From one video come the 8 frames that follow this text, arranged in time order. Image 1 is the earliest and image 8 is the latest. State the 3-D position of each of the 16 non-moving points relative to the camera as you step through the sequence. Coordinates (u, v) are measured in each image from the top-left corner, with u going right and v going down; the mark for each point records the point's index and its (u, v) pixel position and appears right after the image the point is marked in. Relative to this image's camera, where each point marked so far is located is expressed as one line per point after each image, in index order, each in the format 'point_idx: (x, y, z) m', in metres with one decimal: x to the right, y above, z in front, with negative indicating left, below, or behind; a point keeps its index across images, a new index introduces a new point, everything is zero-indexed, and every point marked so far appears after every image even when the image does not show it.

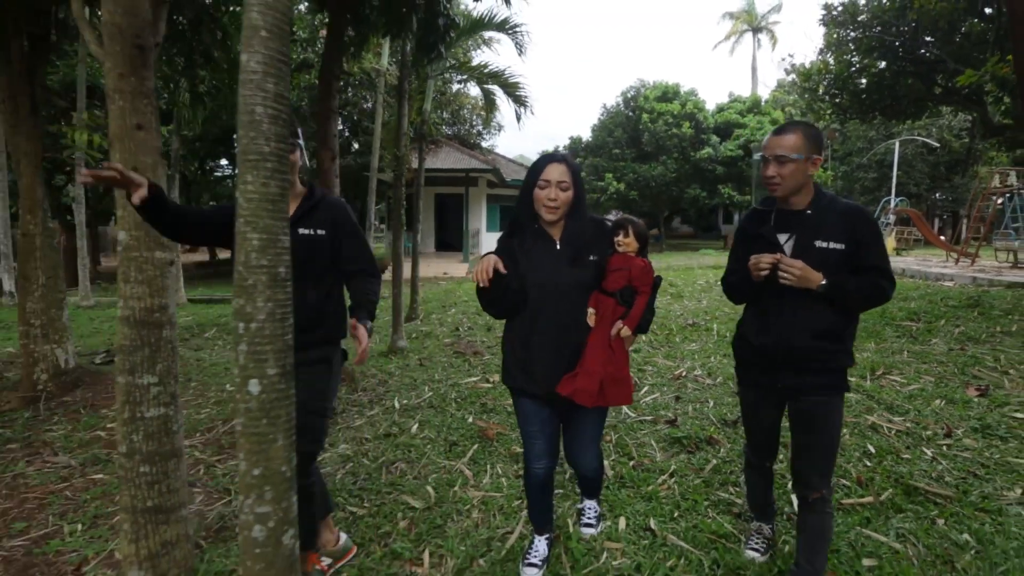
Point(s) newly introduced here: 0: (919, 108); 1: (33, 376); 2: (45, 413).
0: (+7.3, +3.3, +9.4) m
1: (-4.9, -0.9, +5.4) m
2: (-4.5, -1.2, +5.1) m
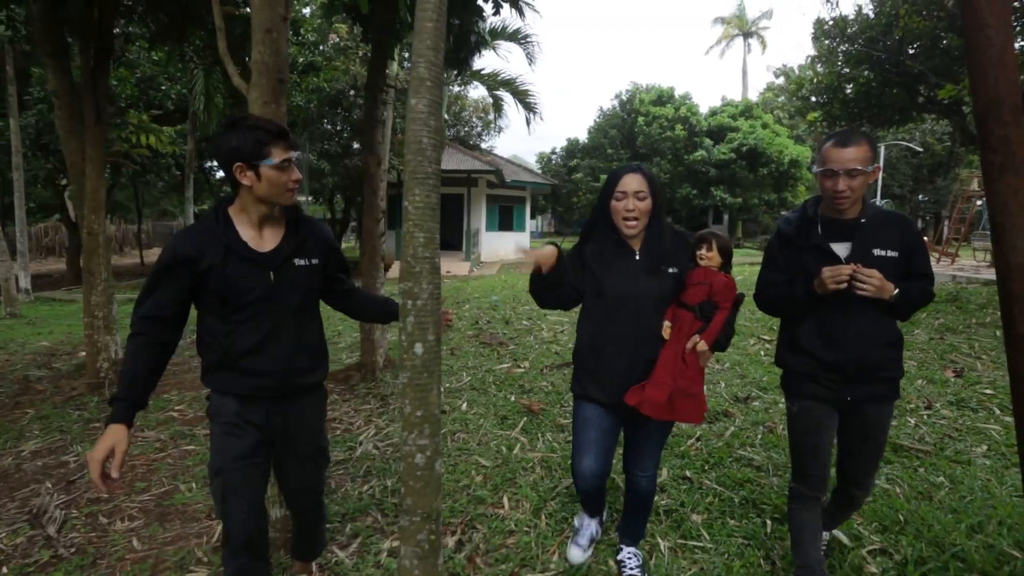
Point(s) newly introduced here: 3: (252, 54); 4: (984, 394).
0: (+7.6, +3.4, +10.1) m
1: (-4.6, -0.8, +5.8) m
2: (-4.2, -1.1, +5.5) m
3: (-1.3, +1.2, +2.7) m
4: (+3.9, -0.9, +4.3) m
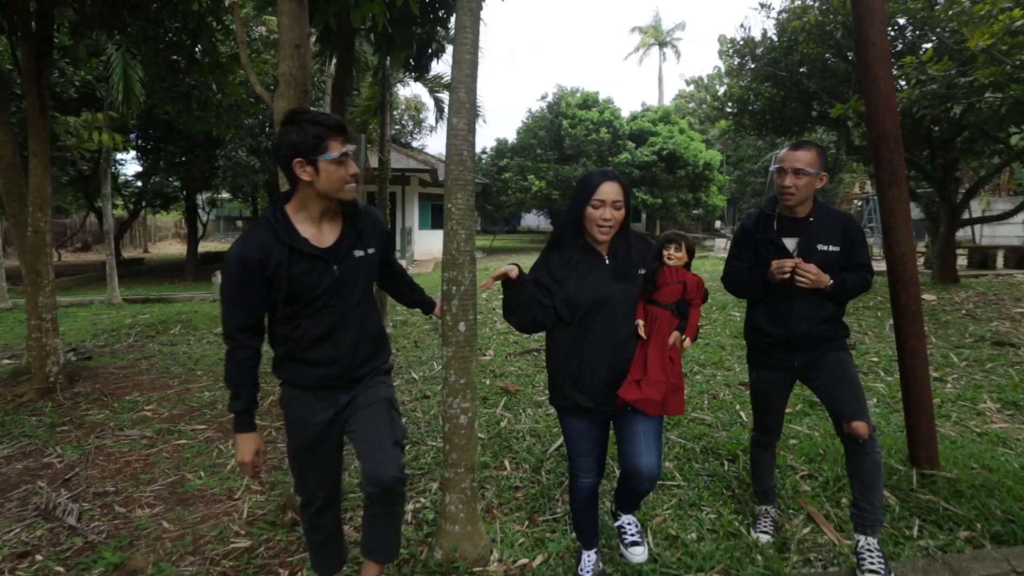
0: (+6.4, +3.6, +11.6) m
1: (-5.0, -0.9, +5.6) m
2: (-4.5, -1.2, +5.3) m
3: (-1.3, +1.2, +2.9) m
4: (+3.7, -0.7, +5.3) m
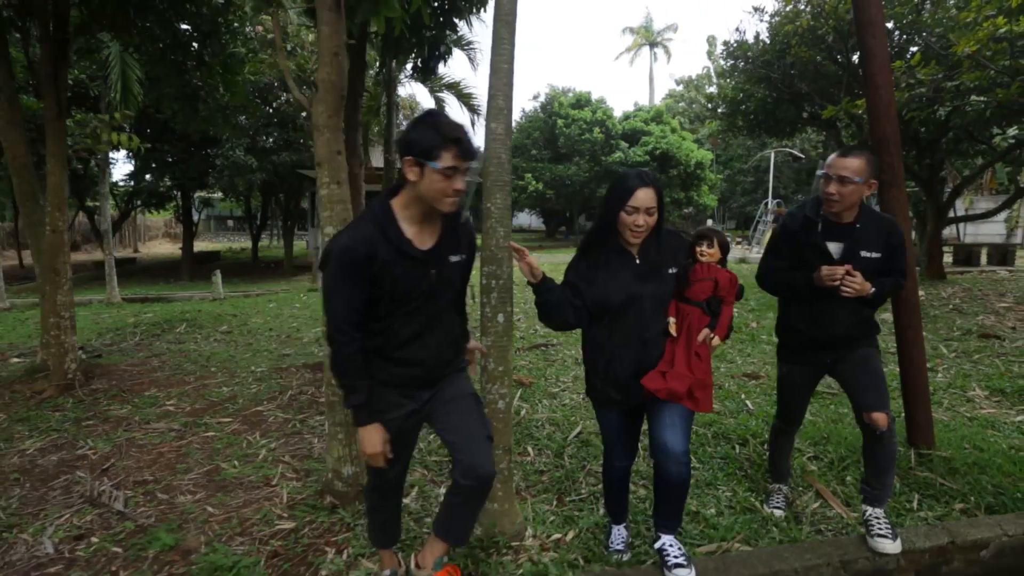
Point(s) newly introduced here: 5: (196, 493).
0: (+6.4, +3.6, +11.9) m
1: (-4.8, -0.8, +5.7) m
2: (-4.4, -1.1, +5.4) m
3: (-1.1, +1.3, +3.1) m
4: (+3.8, -0.7, +5.6) m
5: (-2.0, -1.3, +3.4) m
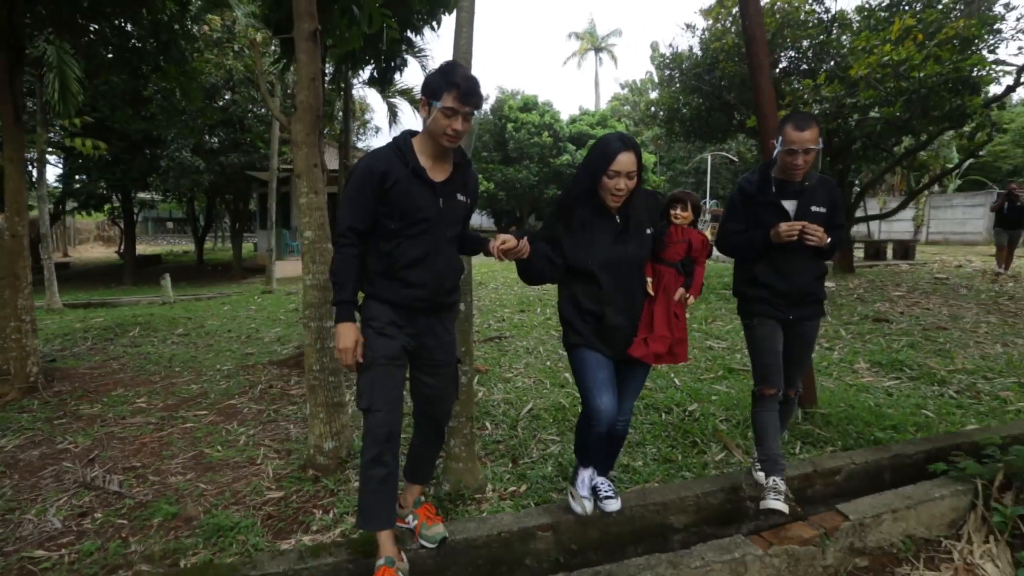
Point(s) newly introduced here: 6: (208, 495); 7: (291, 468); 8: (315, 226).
0: (+5.2, +3.8, +12.9) m
1: (-5.3, -0.9, +5.7) m
2: (-4.8, -1.2, +5.5) m
3: (-1.4, +1.3, +3.5) m
4: (+3.3, -0.6, +6.4) m
5: (-2.3, -1.3, +3.7) m
6: (-2.0, -1.3, +3.4) m
7: (-1.6, -1.3, +3.7) m
8: (-1.3, +0.4, +3.6) m
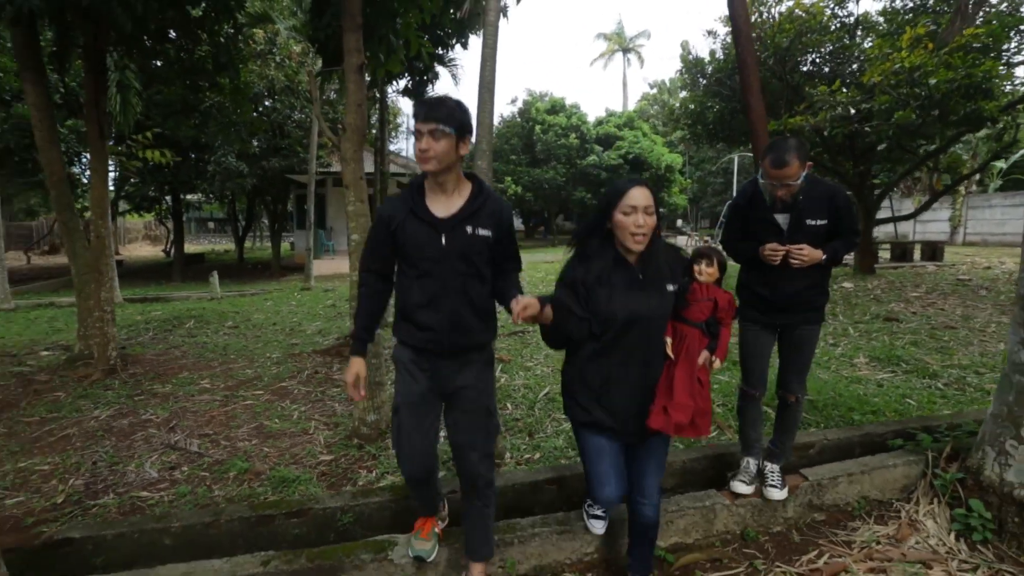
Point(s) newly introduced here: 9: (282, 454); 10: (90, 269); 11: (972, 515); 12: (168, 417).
0: (+5.9, +3.8, +13.1) m
1: (-5.1, -0.8, +6.5) m
2: (-4.6, -1.1, +6.3) m
3: (-1.3, +1.3, +4.1) m
4: (+3.5, -0.6, +6.8) m
5: (-2.2, -1.3, +4.3) m
6: (-1.8, -1.3, +4.0) m
7: (-1.4, -1.2, +4.3) m
8: (-1.2, +0.5, +4.2) m
9: (-1.8, -1.3, +4.0) m
10: (-5.3, +0.2, +6.5) m
11: (+2.3, -1.2, +2.7) m
12: (-3.2, -1.2, +4.9) m
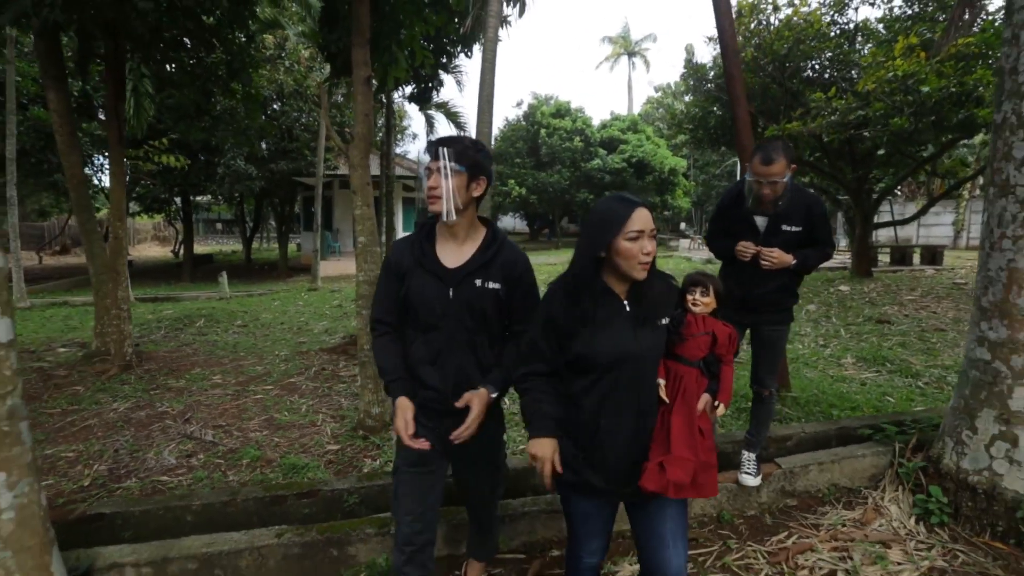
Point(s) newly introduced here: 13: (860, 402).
0: (+5.9, +3.7, +13.3) m
1: (-5.1, -0.8, +6.8) m
2: (-4.6, -1.1, +6.6) m
3: (-1.3, +1.3, +4.4) m
4: (+3.5, -0.6, +7.0) m
5: (-2.2, -1.3, +4.6) m
6: (-1.9, -1.3, +4.2) m
7: (-1.5, -1.2, +4.5) m
8: (-1.2, +0.5, +4.4) m
9: (-1.8, -1.3, +4.3) m
10: (-5.3, +0.2, +6.8) m
11: (+2.3, -1.2, +2.9) m
12: (-3.3, -1.2, +5.2) m
13: (+2.9, -1.0, +4.4) m
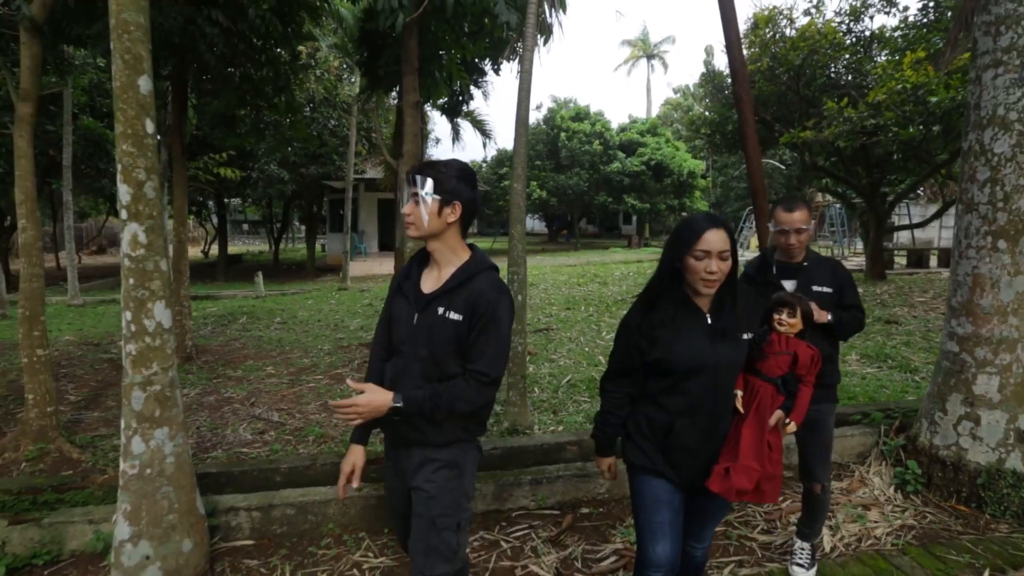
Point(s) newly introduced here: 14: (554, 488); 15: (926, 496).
0: (+6.5, +3.7, +13.7) m
1: (-4.7, -0.8, +7.5) m
2: (-4.3, -1.1, +7.3) m
3: (-1.0, +1.3, +4.9) m
4: (+3.9, -0.6, +7.4) m
5: (-1.9, -1.2, +5.2) m
6: (-1.6, -1.3, +4.8) m
7: (-1.2, -1.2, +5.1) m
8: (-0.9, +0.5, +5.0) m
9: (-1.5, -1.3, +4.9) m
10: (-4.9, +0.3, +7.5) m
11: (+2.5, -1.2, +3.3) m
12: (-3.0, -1.2, +5.8) m
13: (+3.2, -1.0, +4.8) m
14: (+0.3, -1.3, +3.4) m
15: (+2.6, -1.3, +3.2) m
